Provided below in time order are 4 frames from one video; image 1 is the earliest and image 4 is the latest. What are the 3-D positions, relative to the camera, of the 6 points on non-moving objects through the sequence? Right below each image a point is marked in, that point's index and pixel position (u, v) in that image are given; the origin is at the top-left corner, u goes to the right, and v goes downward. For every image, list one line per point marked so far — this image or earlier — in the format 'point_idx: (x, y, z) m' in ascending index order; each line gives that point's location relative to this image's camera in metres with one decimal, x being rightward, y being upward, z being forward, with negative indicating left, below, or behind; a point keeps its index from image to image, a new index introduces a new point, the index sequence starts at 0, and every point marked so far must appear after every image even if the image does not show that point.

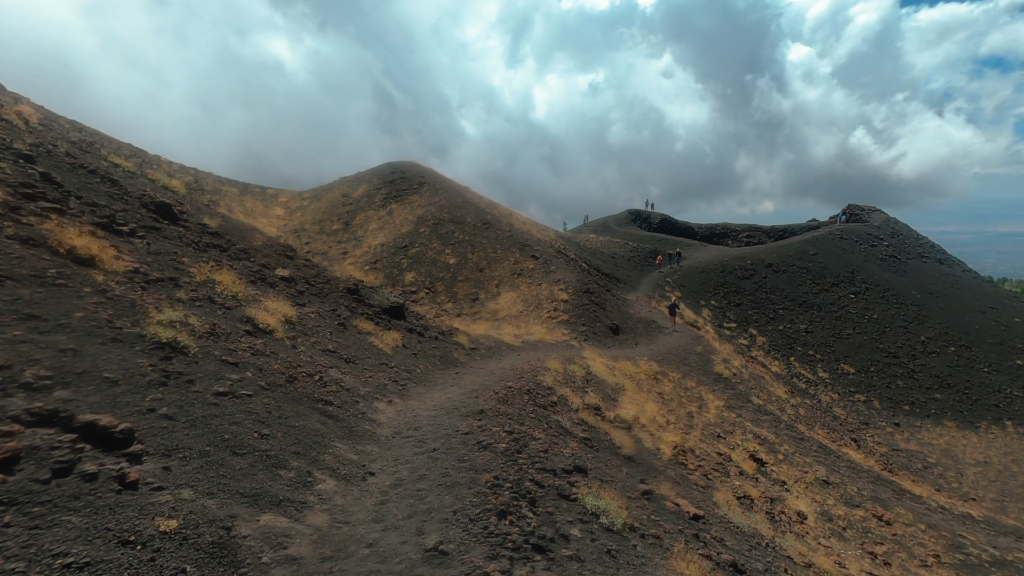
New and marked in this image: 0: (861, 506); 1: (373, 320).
0: (+10.3, -6.5, +18.8) m
1: (-3.6, -0.8, +16.4) m
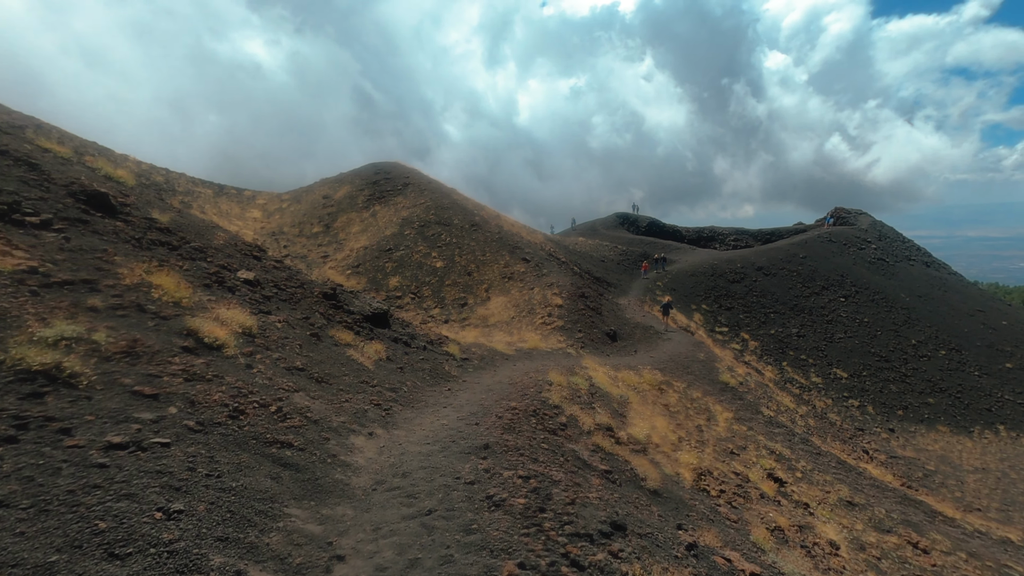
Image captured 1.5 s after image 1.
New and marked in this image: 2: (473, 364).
0: (+10.2, -6.6, +17.1) m
1: (-3.6, -0.9, +14.4) m
2: (-1.1, -2.3, +18.7) m
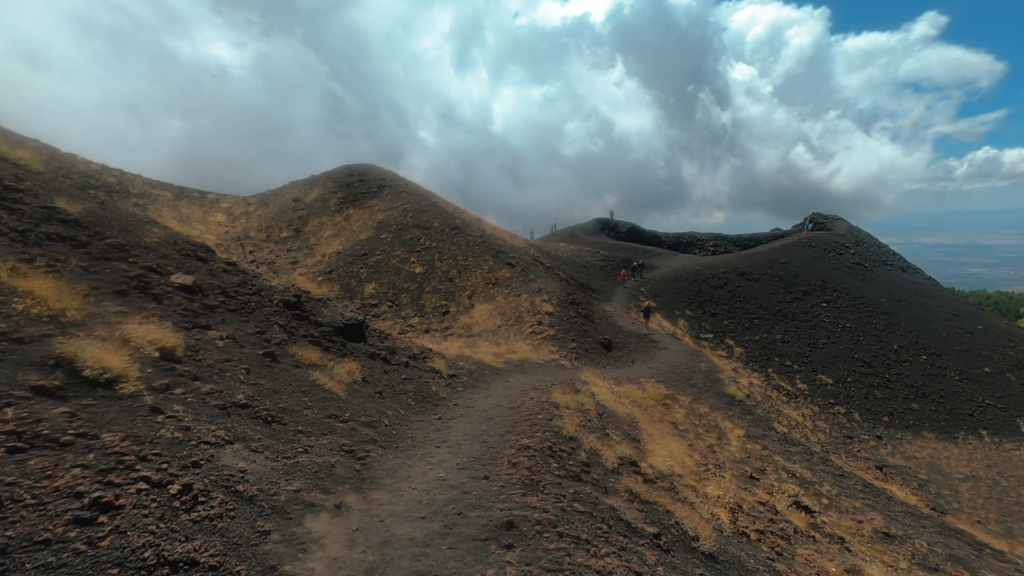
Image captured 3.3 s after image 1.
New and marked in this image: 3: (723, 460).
0: (+10.1, -6.6, +15.0) m
1: (-3.6, -1.1, +11.9) m
2: (-1.3, -2.4, +16.3) m
3: (+6.3, -5.1, +18.8) m
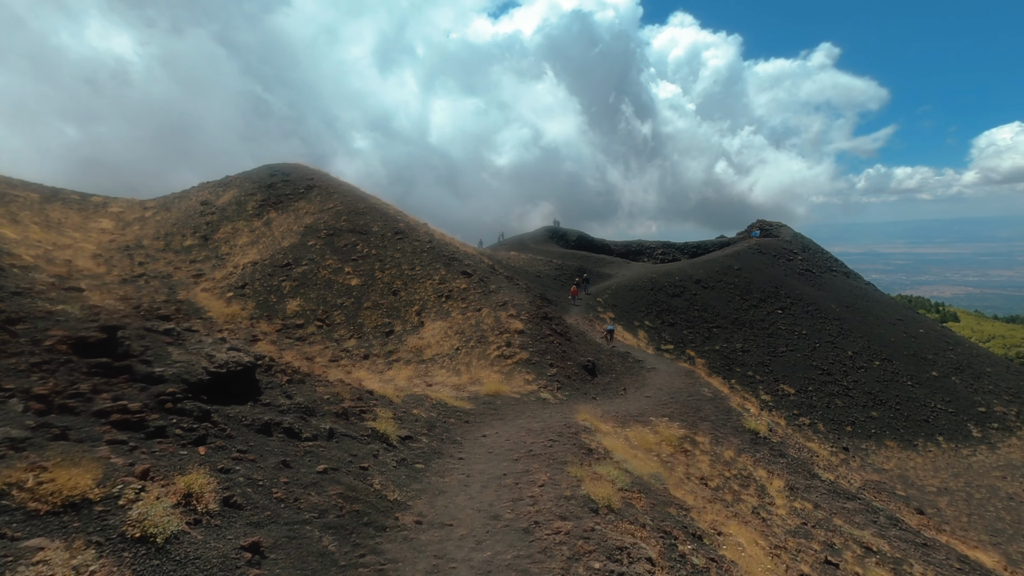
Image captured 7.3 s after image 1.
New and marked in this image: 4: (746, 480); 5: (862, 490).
0: (+10.1, -6.7, +10.1) m
1: (-3.4, -1.3, +5.8) m
2: (-1.5, -2.7, +10.4) m
3: (+5.8, -5.3, +13.5) m
4: (+6.2, -5.0, +16.4) m
5: (+10.8, -6.2, +19.4) m
